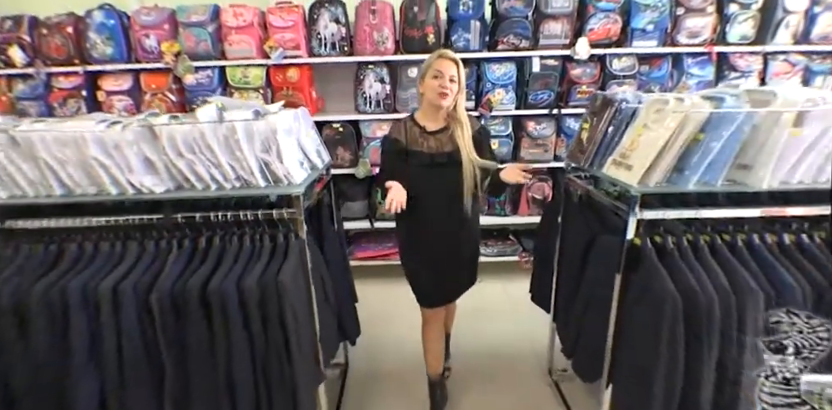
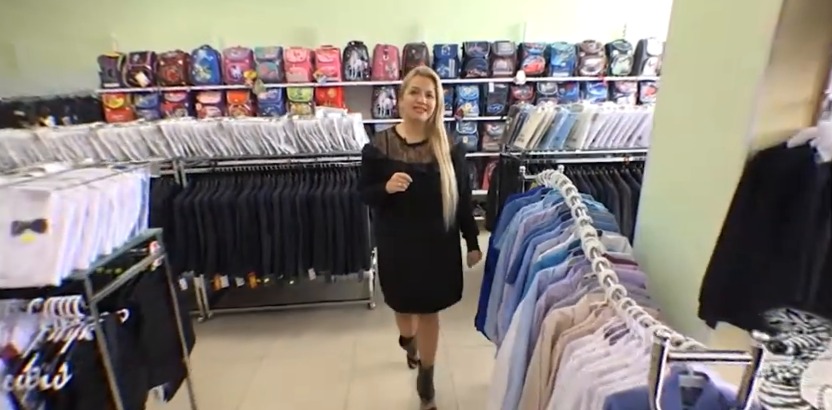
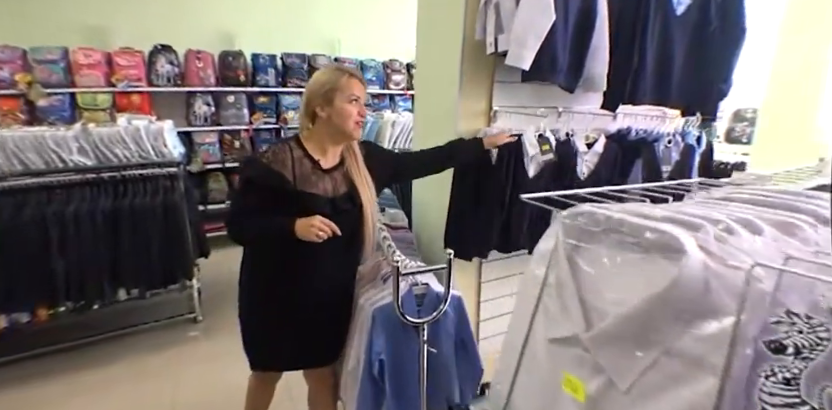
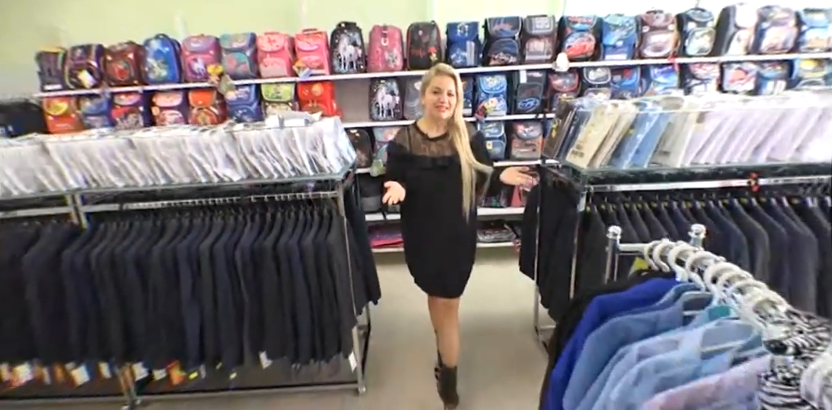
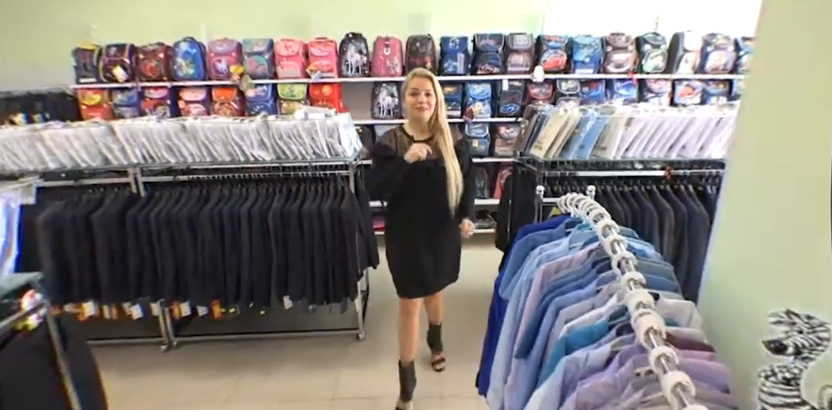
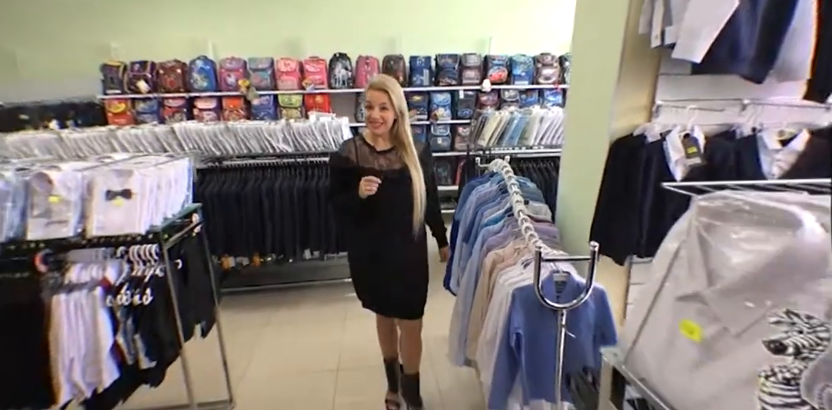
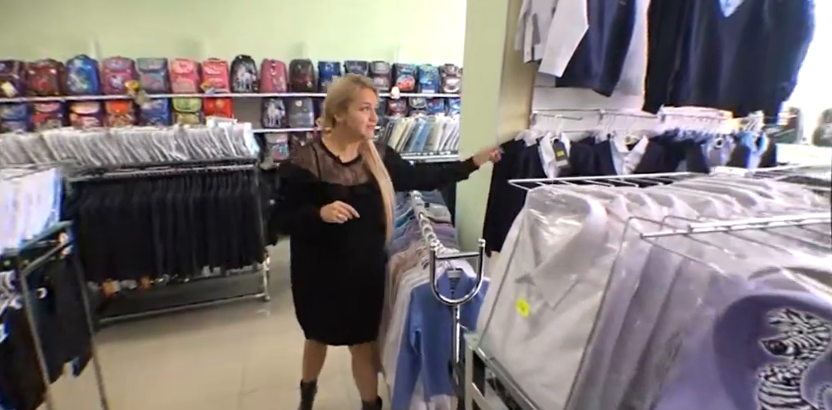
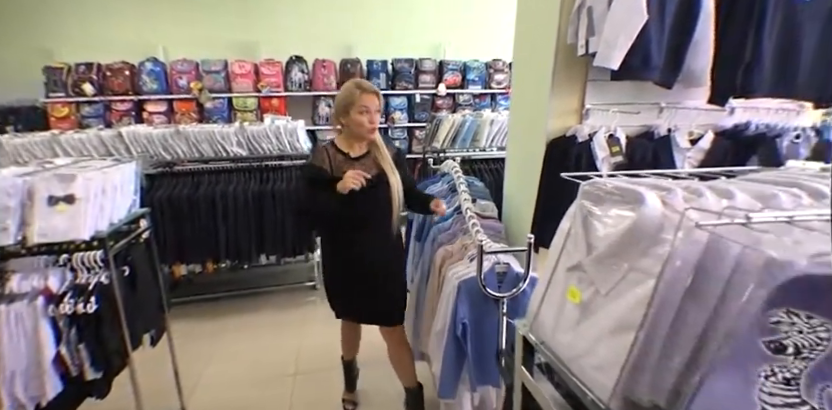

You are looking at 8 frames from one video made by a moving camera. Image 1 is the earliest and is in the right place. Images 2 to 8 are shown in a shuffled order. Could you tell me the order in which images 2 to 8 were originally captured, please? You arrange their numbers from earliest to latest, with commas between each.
4, 5, 2, 6, 8, 7, 3
